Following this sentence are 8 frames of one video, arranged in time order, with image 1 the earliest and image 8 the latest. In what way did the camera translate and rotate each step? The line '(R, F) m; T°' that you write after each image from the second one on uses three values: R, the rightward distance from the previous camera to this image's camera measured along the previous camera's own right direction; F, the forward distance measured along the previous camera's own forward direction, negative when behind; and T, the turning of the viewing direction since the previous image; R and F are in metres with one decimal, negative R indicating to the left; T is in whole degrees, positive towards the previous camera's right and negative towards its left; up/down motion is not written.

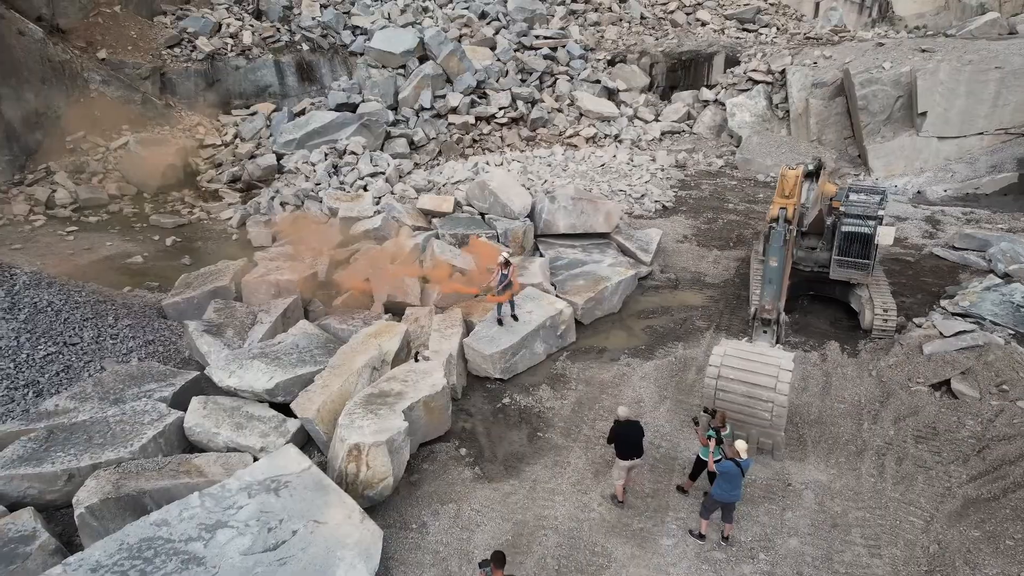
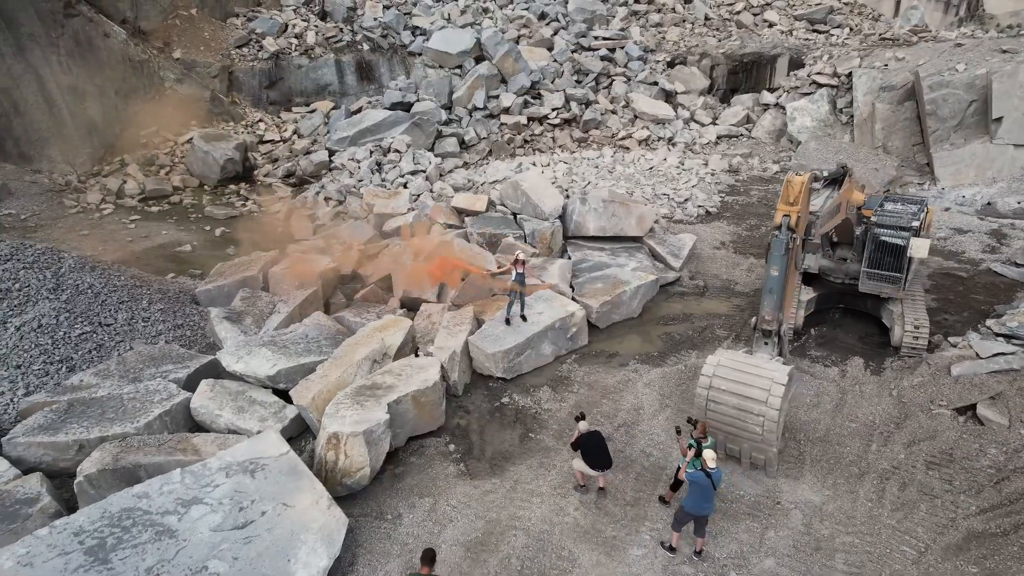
(+0.6, 0.0) m; -6°
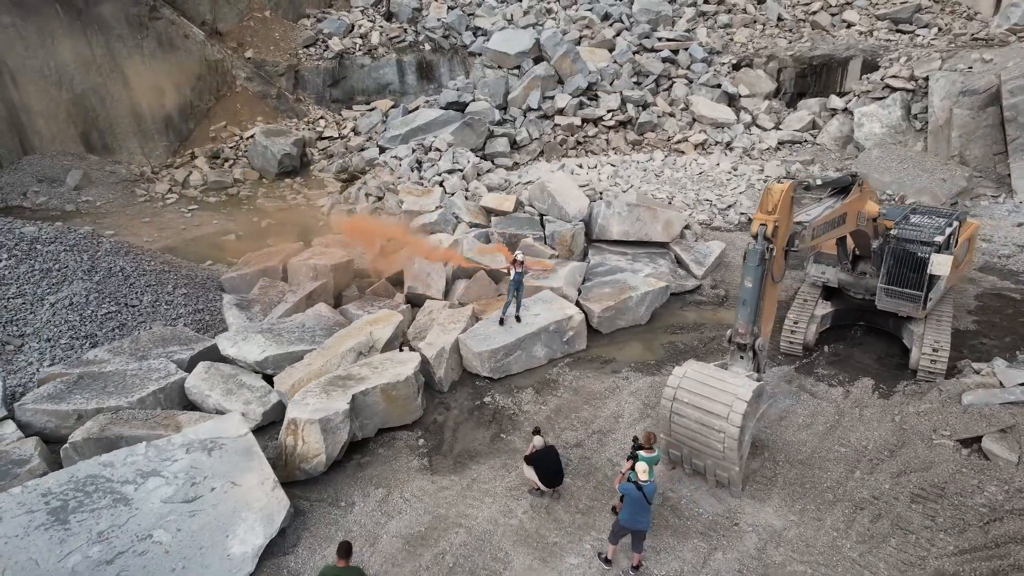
(+0.9, 0.0) m; -7°
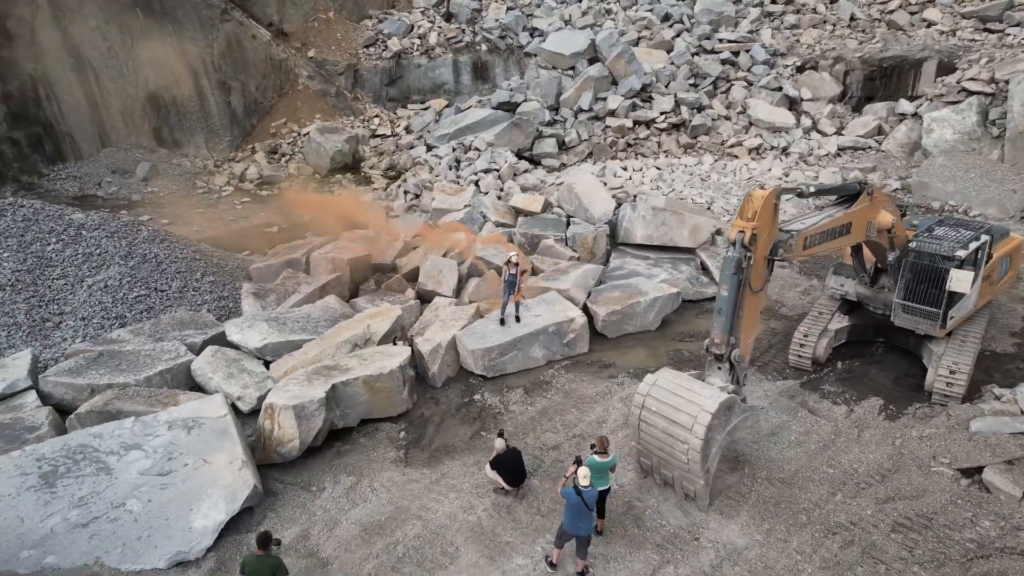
(+0.8, 0.0) m; -6°
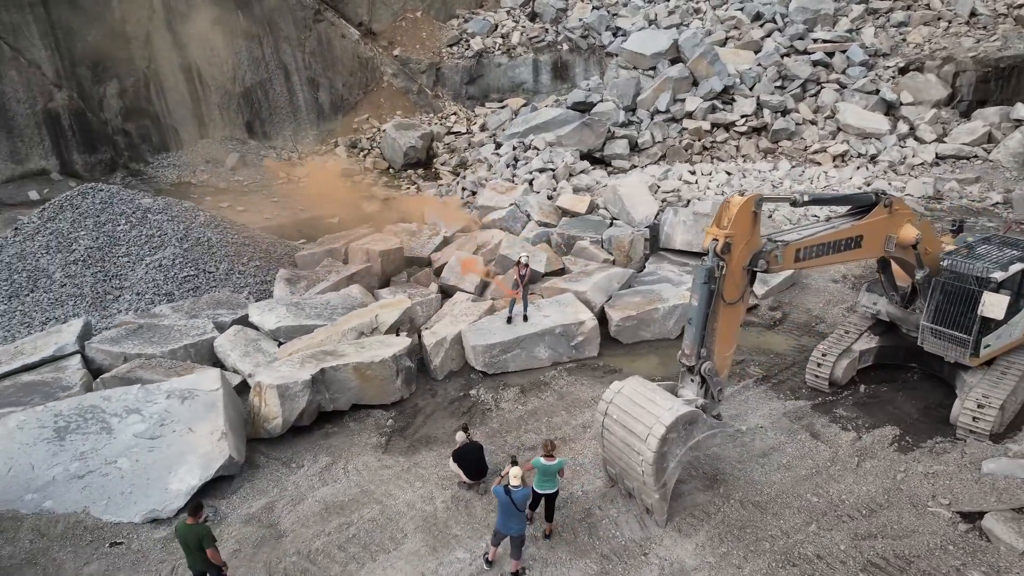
(+1.0, 0.0) m; -9°
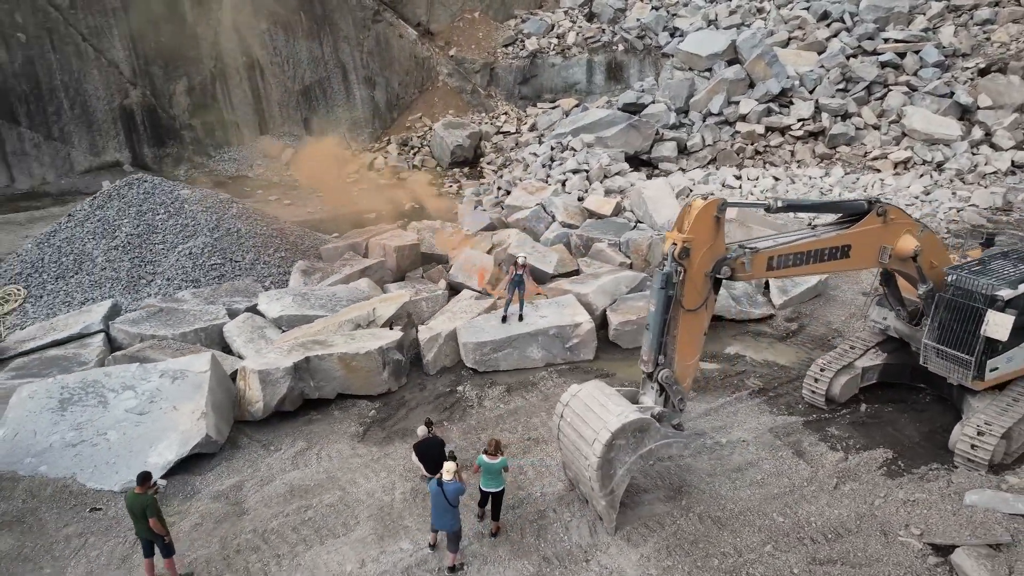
(+0.8, 0.0) m; -6°
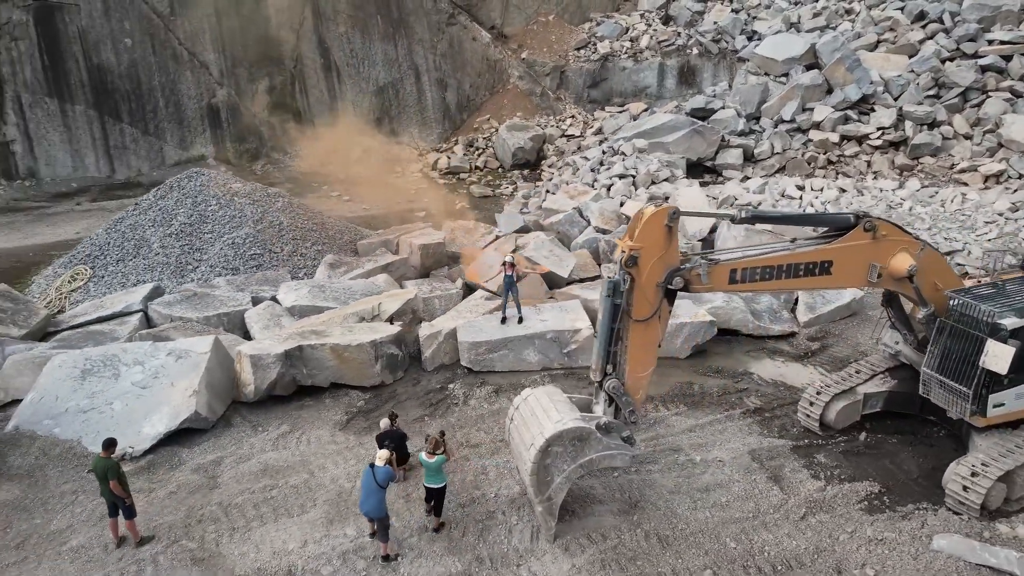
(+1.0, 0.0) m; -8°
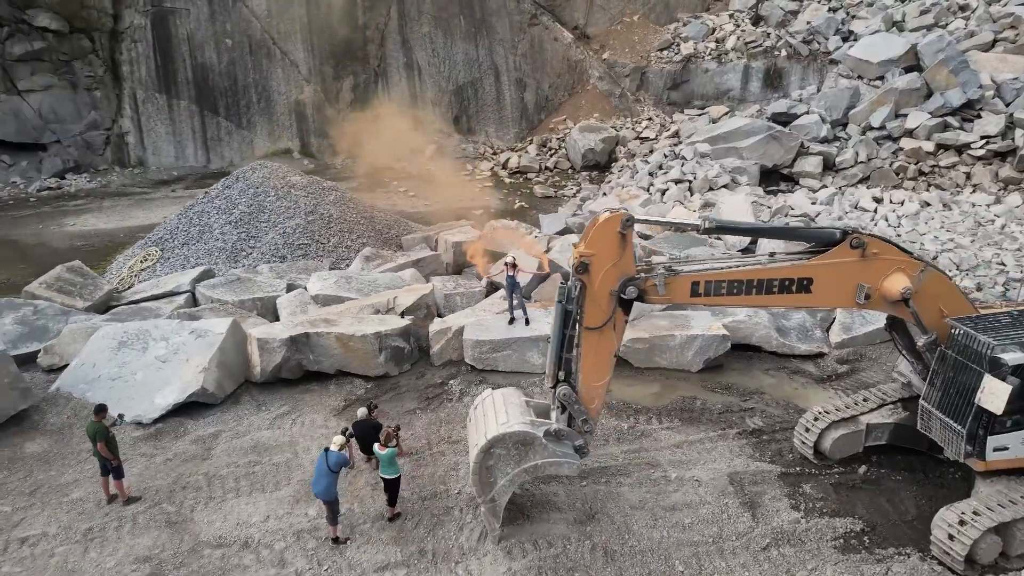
(+1.0, +0.1) m; -9°
